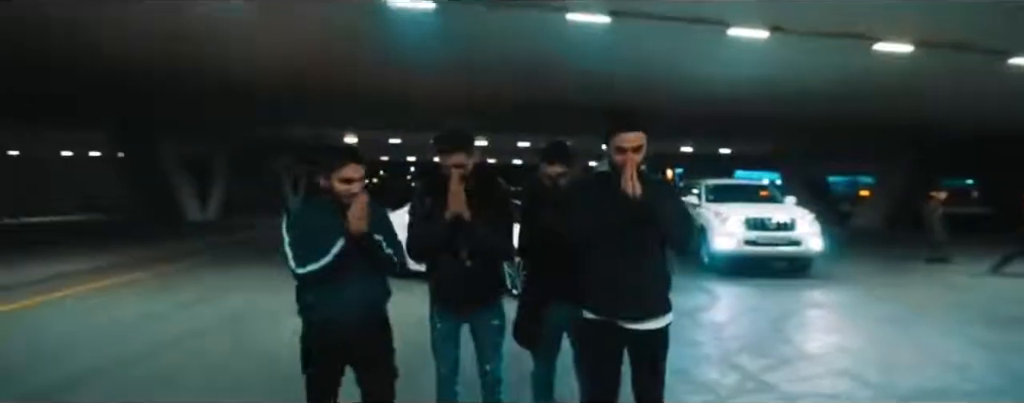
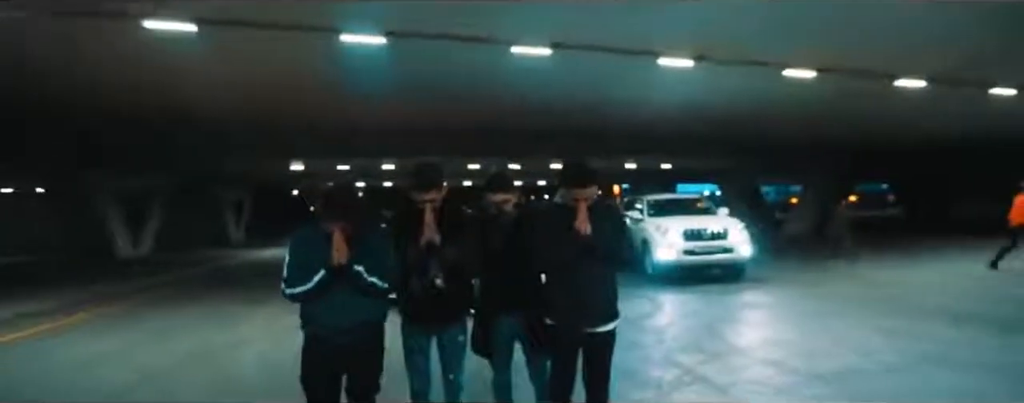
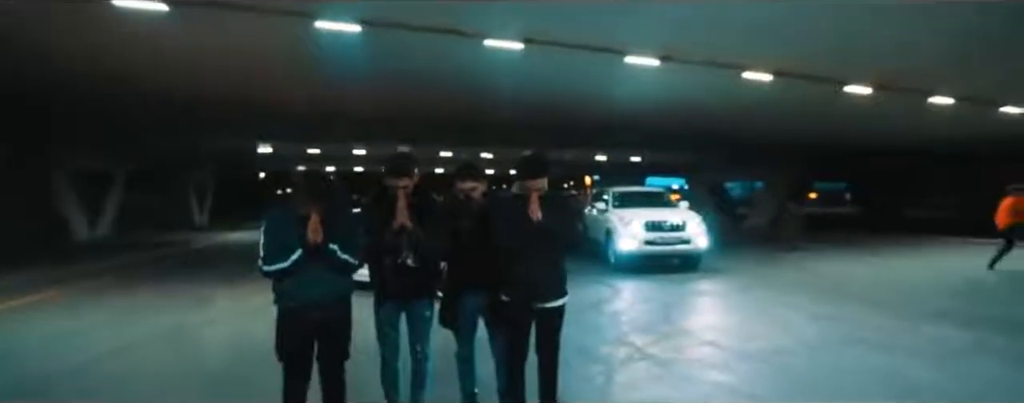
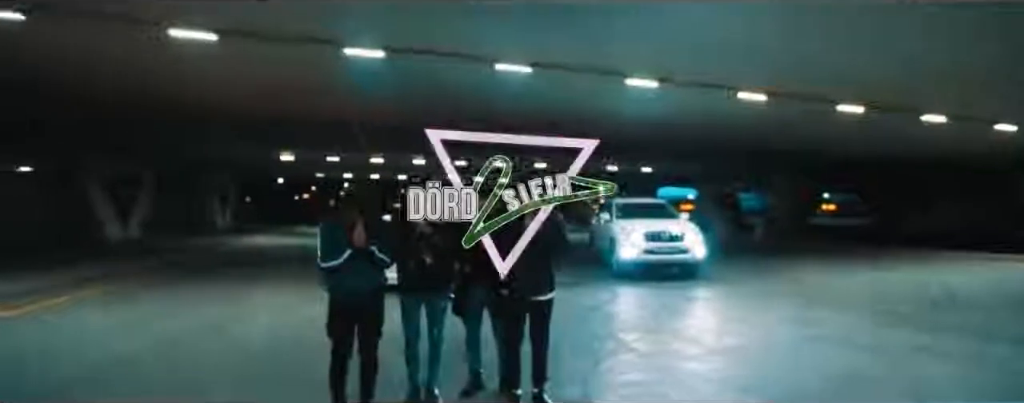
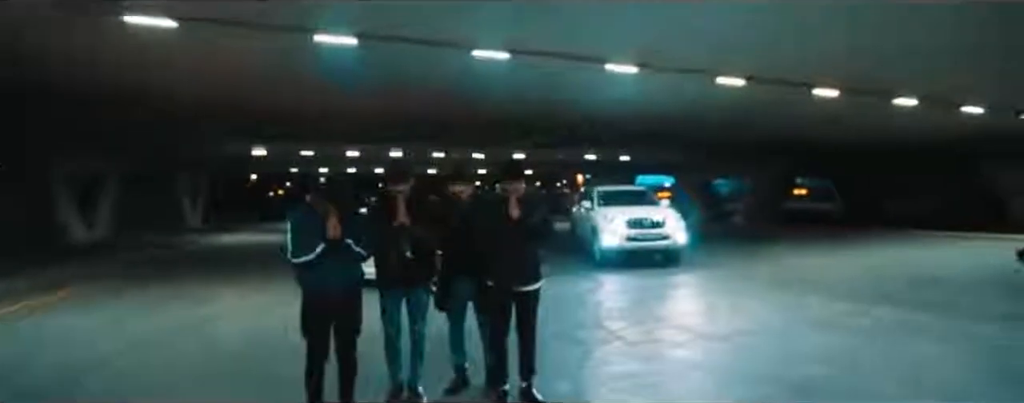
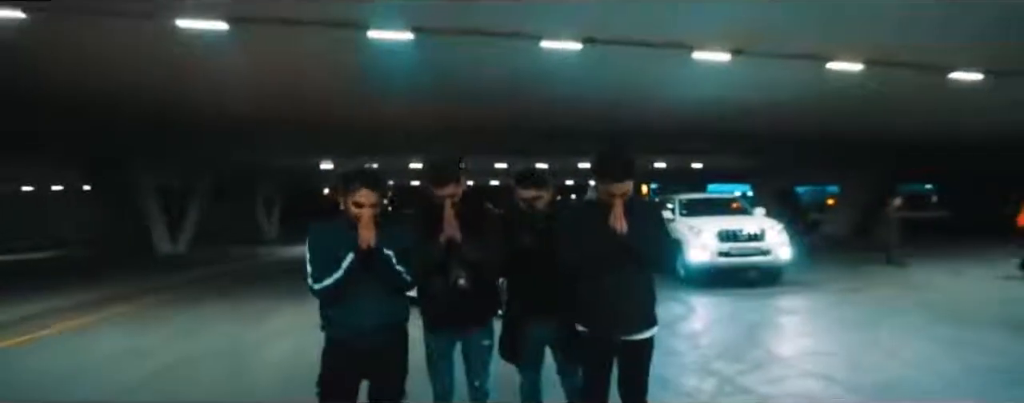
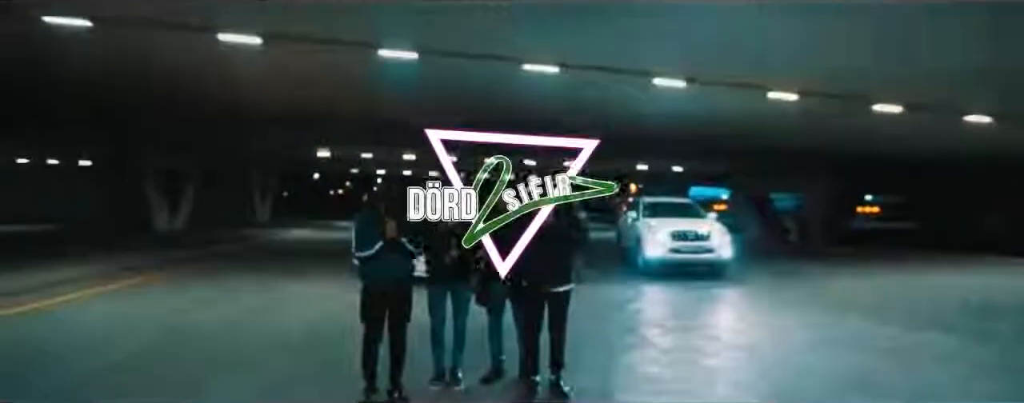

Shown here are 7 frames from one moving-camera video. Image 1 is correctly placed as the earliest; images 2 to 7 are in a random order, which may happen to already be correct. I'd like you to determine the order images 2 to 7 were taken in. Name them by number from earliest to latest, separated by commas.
6, 2, 3, 5, 4, 7
